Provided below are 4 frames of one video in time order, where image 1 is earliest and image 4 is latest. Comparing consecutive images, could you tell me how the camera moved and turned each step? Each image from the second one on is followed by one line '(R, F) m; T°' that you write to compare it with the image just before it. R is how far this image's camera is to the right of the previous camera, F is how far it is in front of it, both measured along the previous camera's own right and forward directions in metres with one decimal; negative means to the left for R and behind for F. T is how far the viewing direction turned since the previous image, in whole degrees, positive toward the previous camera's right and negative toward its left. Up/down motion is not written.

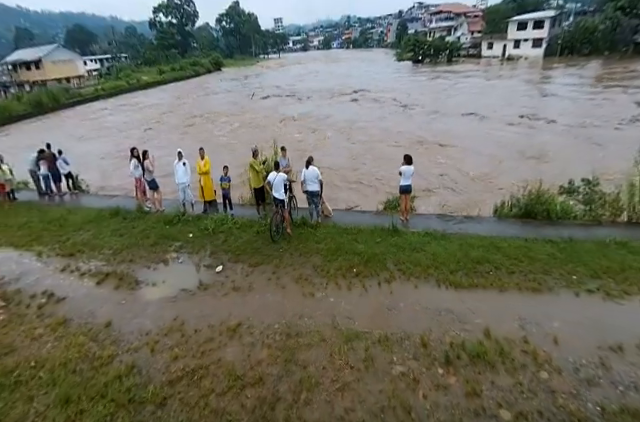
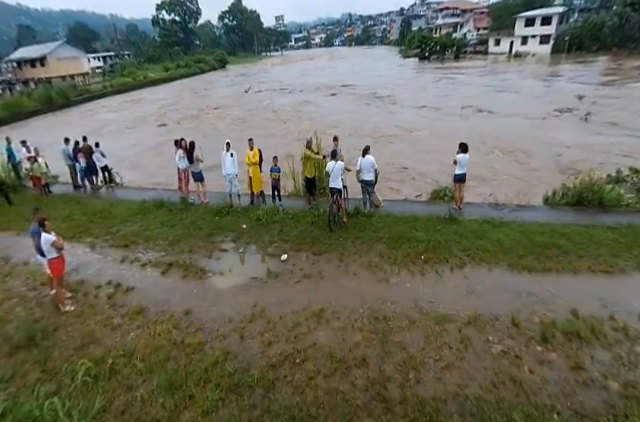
(-1.3, 0.0) m; +1°
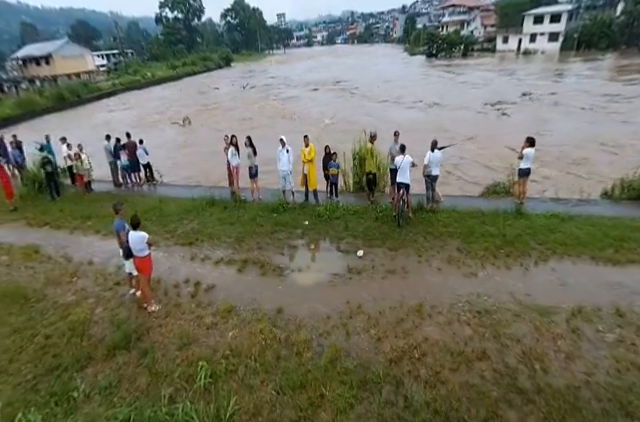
(-1.5, +0.1) m; +1°
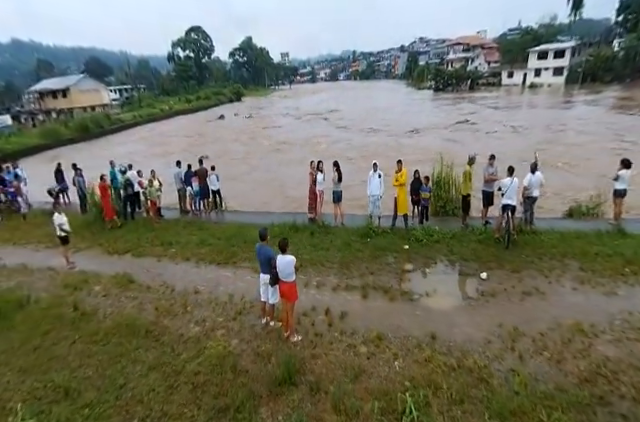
(-2.4, +0.1) m; +2°
